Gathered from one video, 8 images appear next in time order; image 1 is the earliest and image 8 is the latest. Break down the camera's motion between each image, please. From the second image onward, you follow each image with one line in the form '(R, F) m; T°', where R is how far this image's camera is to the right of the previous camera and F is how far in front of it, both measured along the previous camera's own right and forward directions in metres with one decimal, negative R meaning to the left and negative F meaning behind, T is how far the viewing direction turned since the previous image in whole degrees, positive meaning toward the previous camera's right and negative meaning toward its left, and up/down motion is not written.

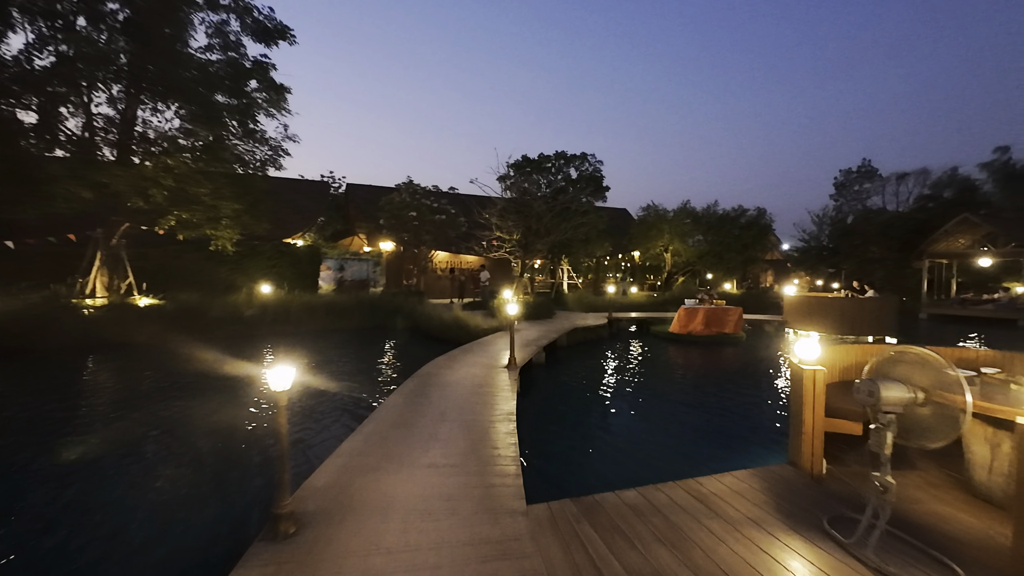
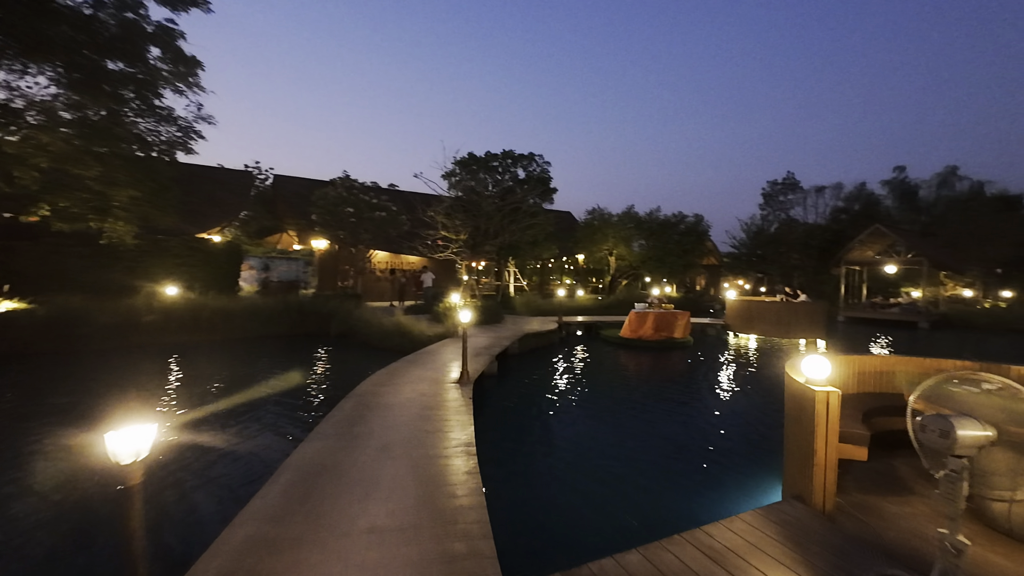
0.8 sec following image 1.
(-0.2, +0.9) m; +8°
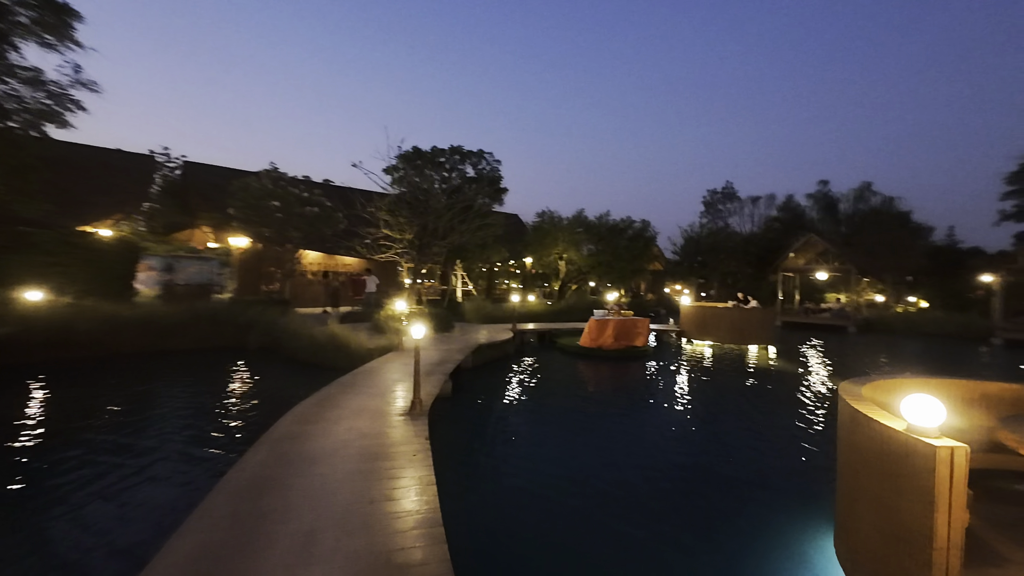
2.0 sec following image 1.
(-0.3, +1.3) m; +8°
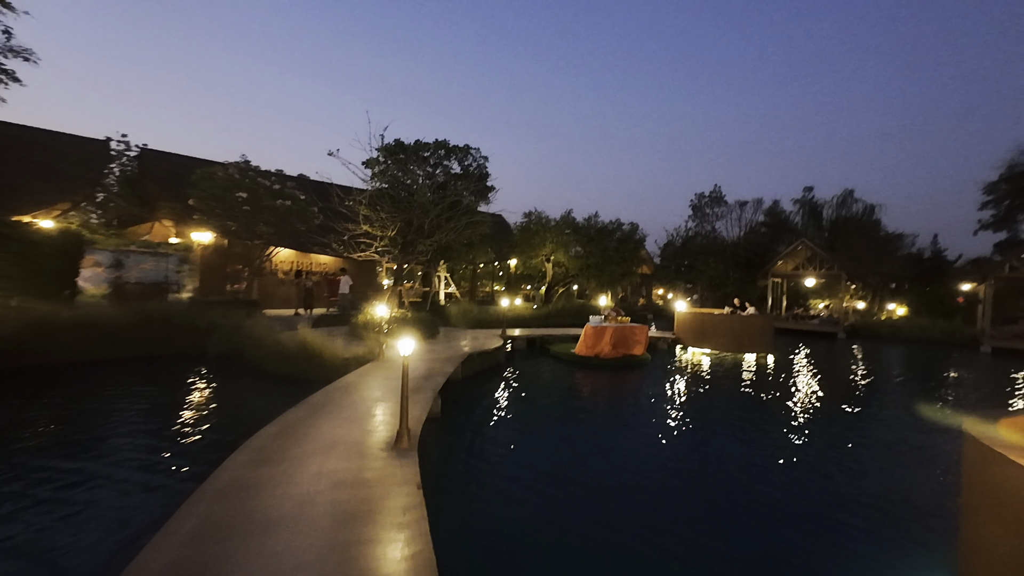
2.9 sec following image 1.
(-0.4, +1.1) m; +3°
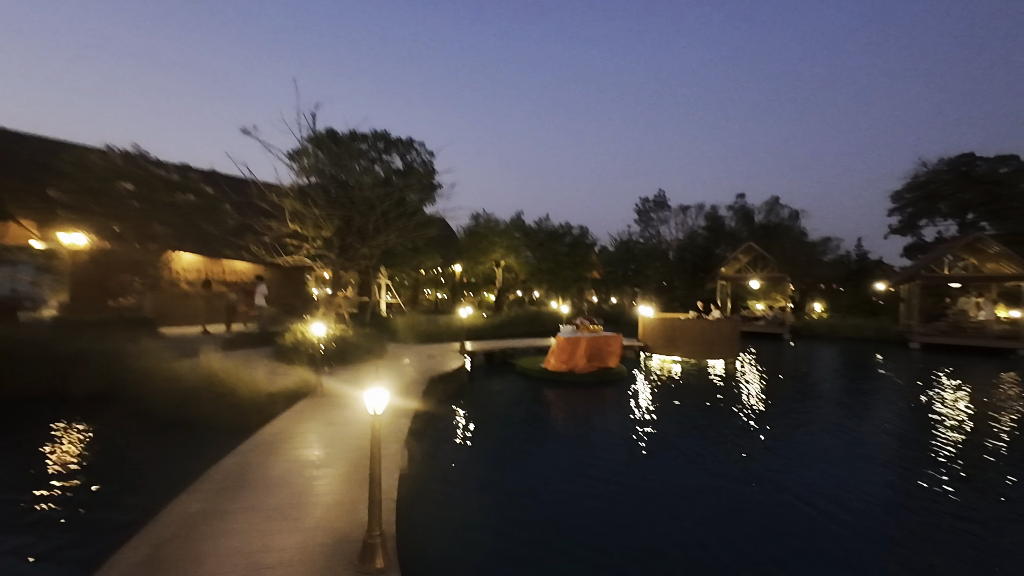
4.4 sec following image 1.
(-0.7, +1.7) m; +9°
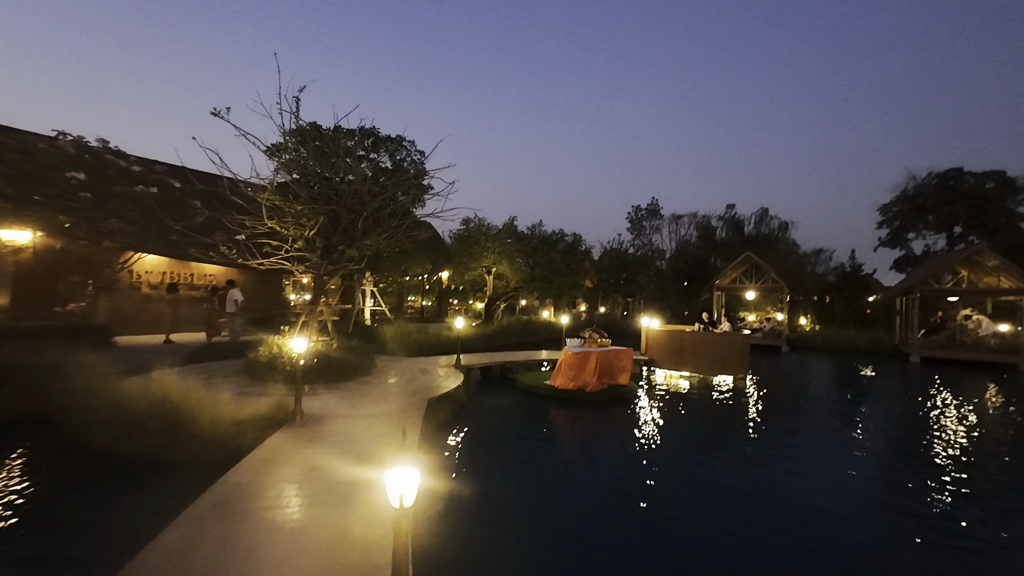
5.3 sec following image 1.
(-0.6, +1.1) m; +3°
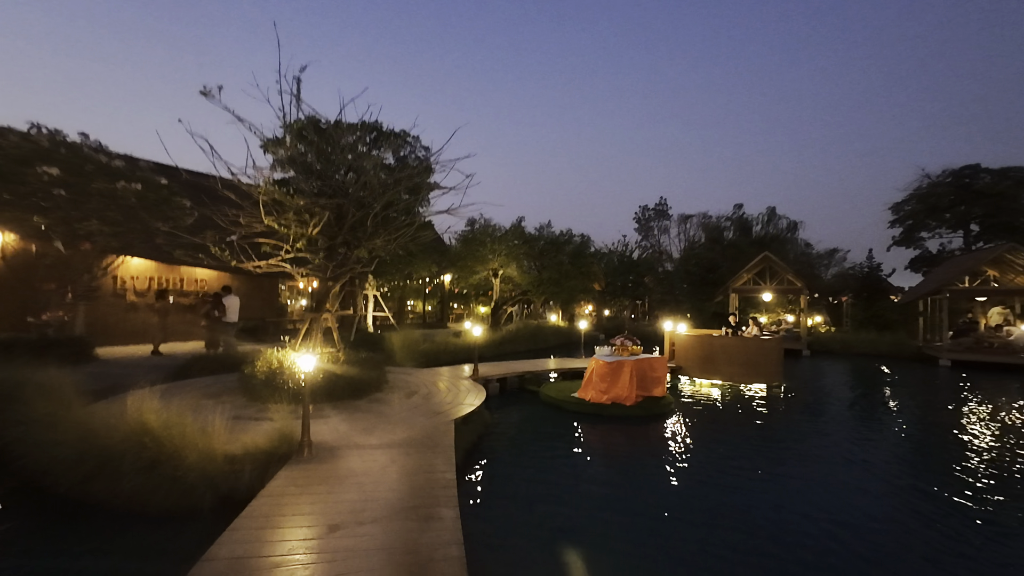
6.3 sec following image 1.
(-0.7, +1.0) m; +1°
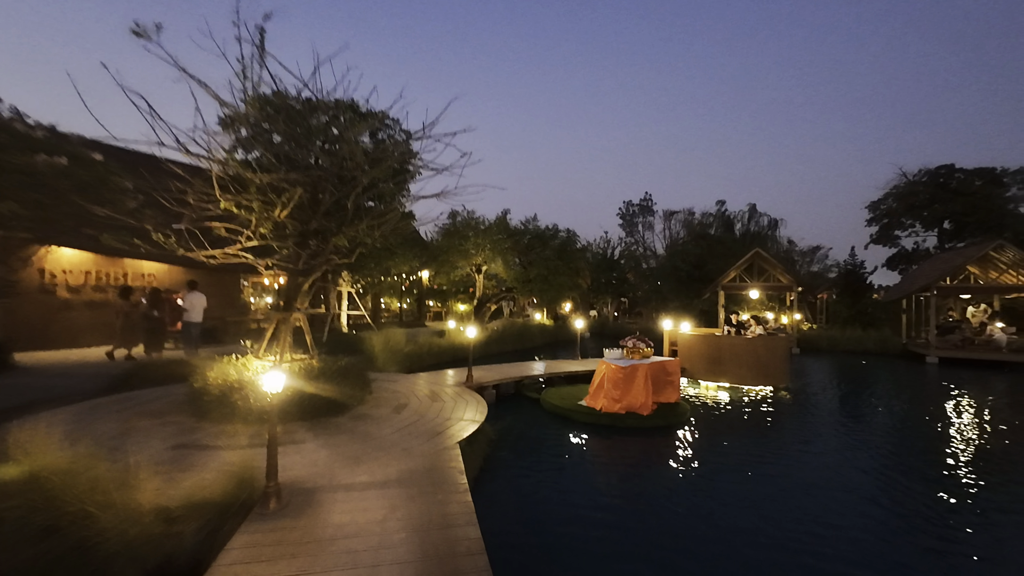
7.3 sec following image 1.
(-0.6, +1.2) m; +4°
